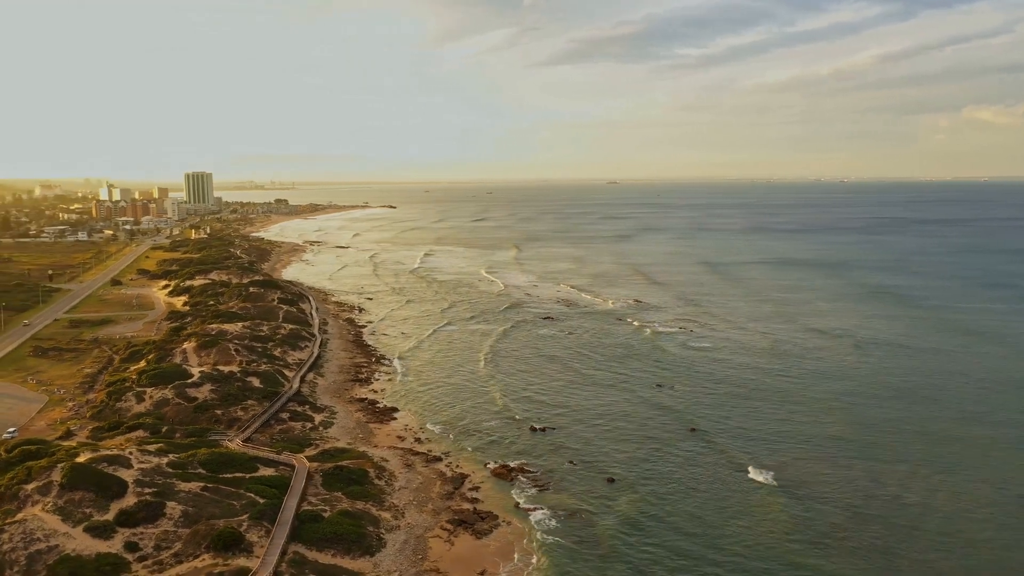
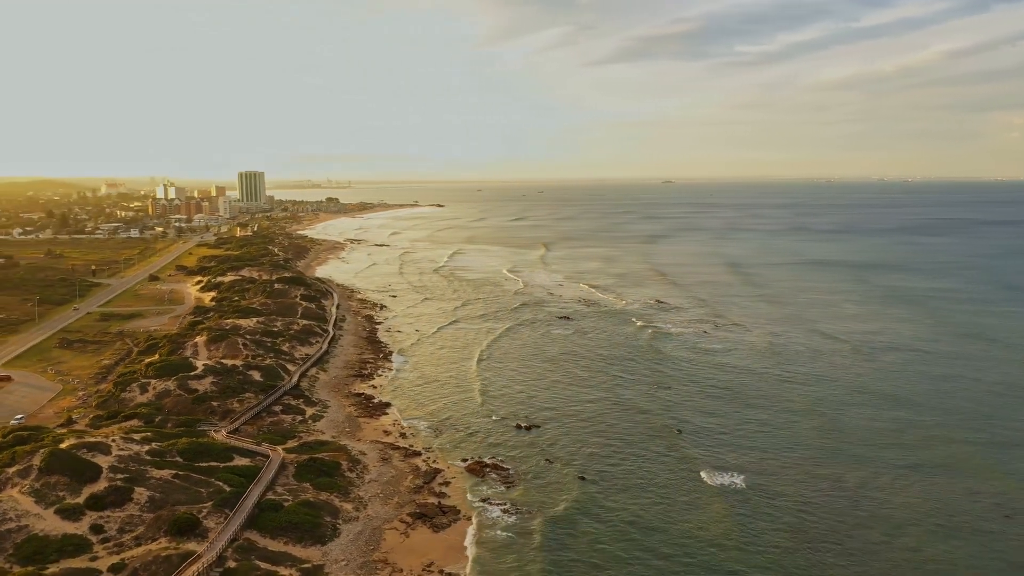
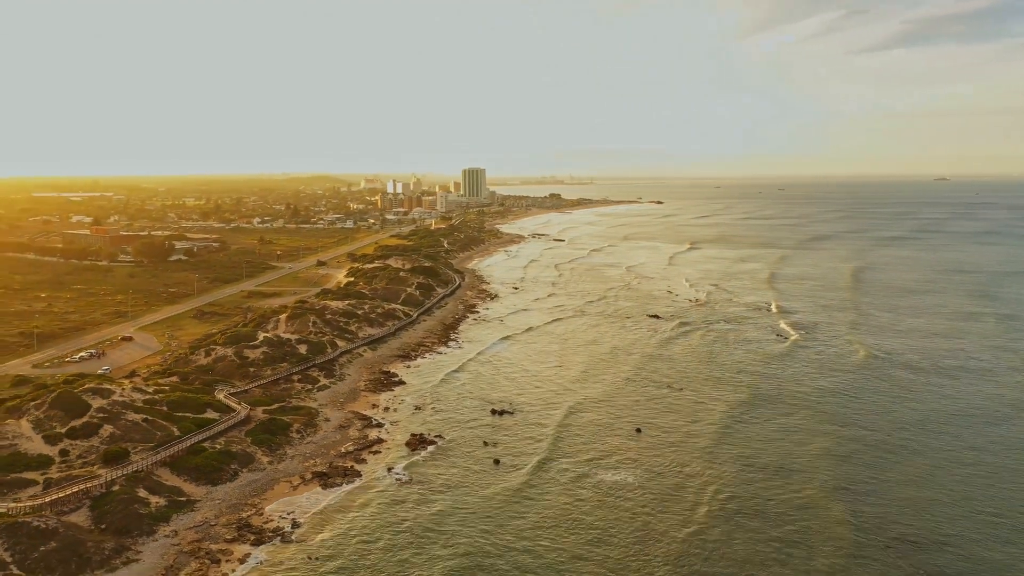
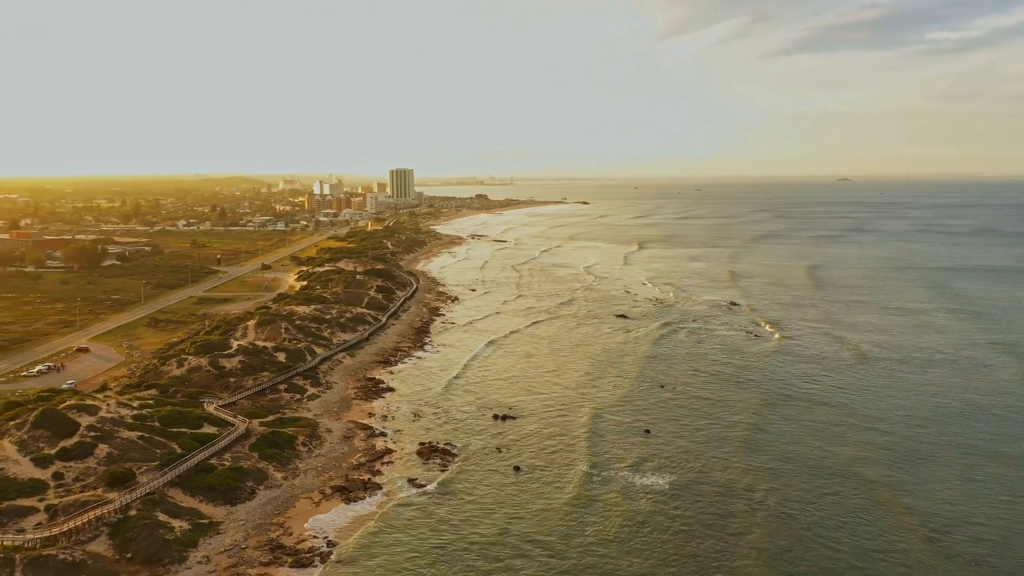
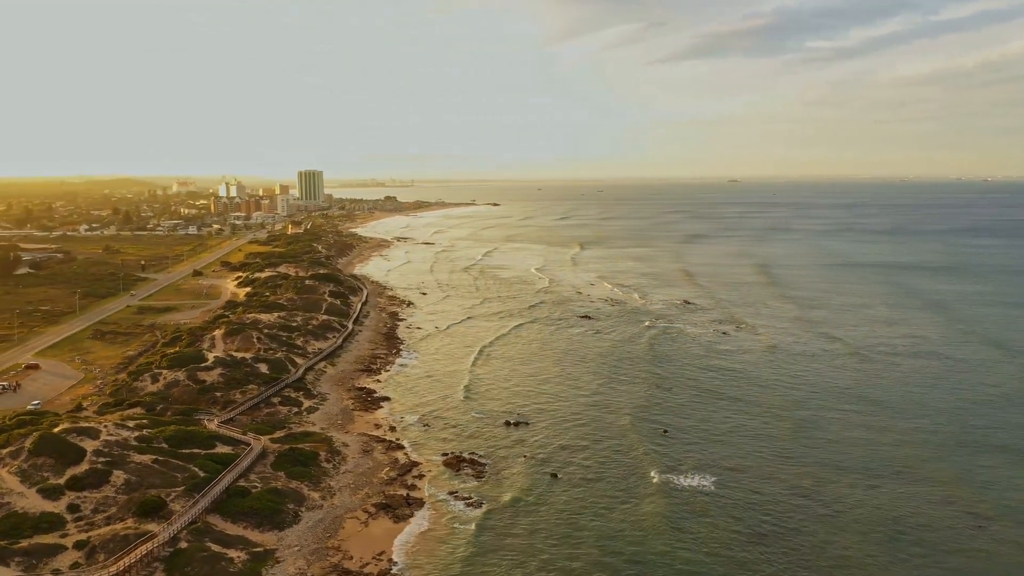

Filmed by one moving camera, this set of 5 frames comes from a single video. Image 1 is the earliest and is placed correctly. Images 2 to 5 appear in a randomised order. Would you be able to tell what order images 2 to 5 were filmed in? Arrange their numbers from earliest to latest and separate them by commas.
2, 5, 4, 3
